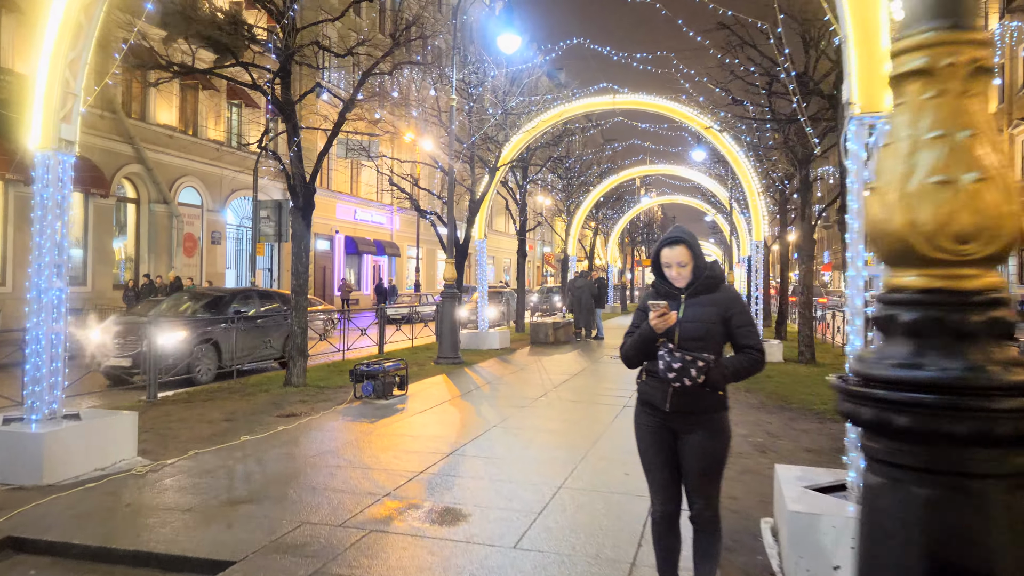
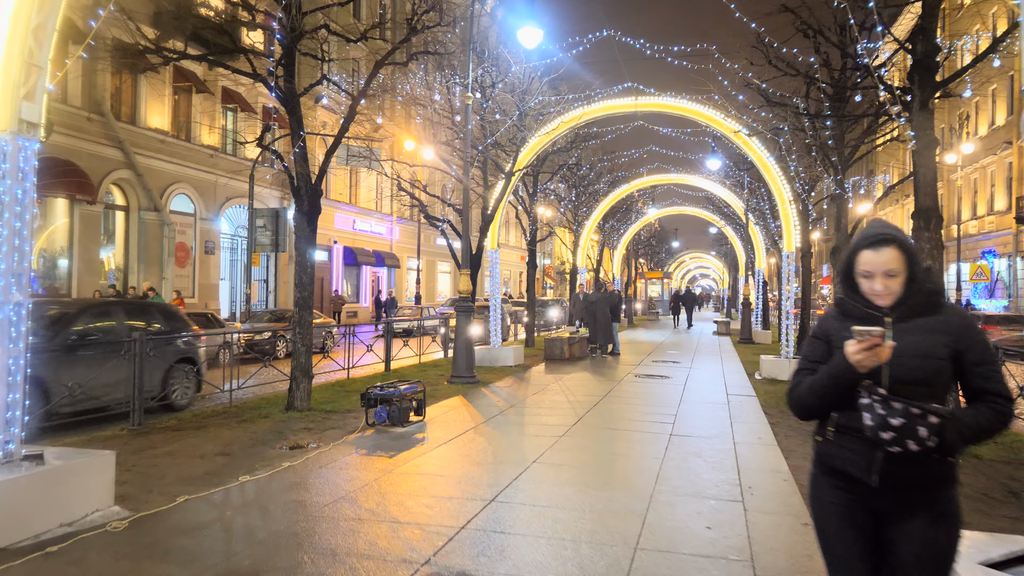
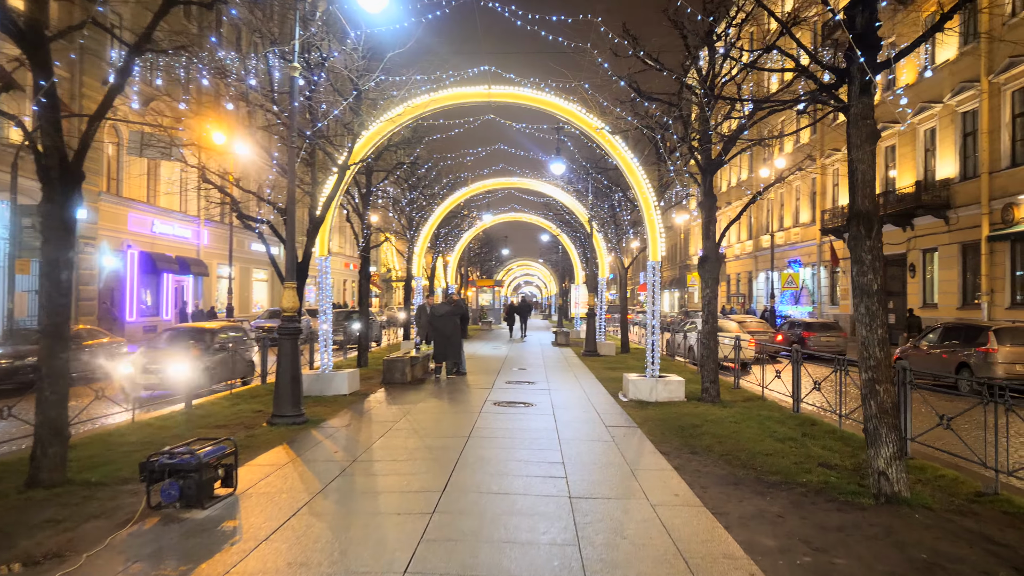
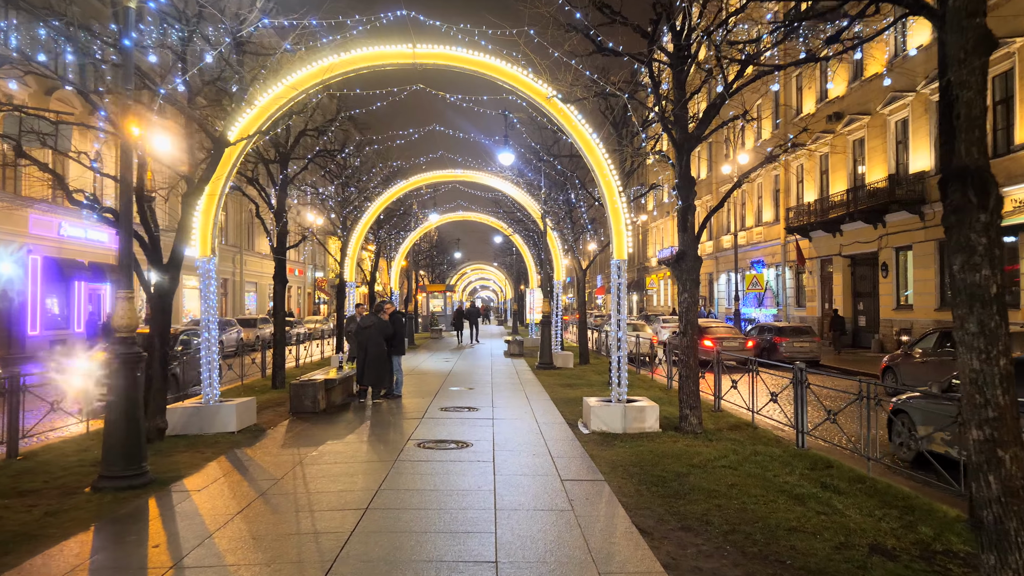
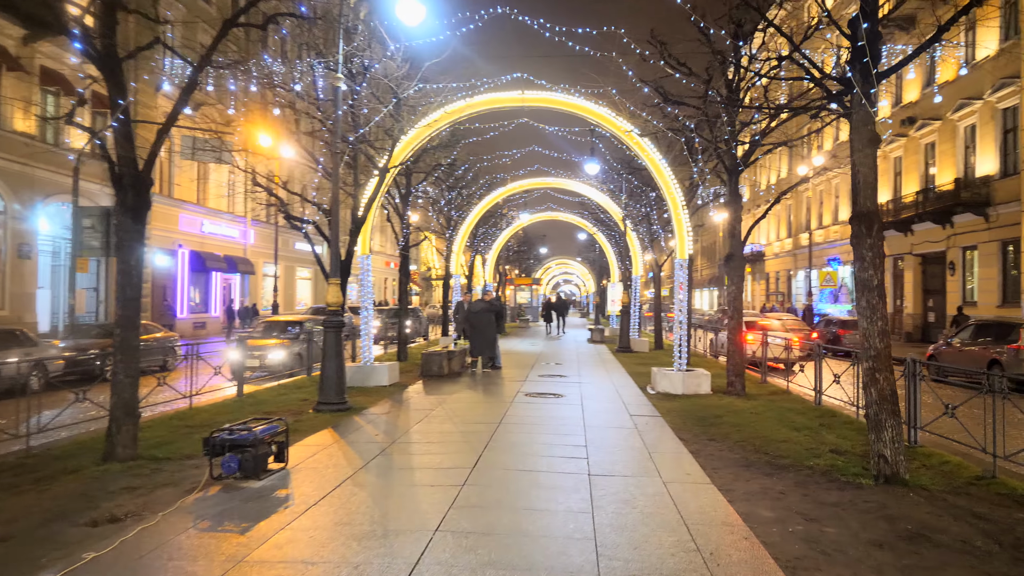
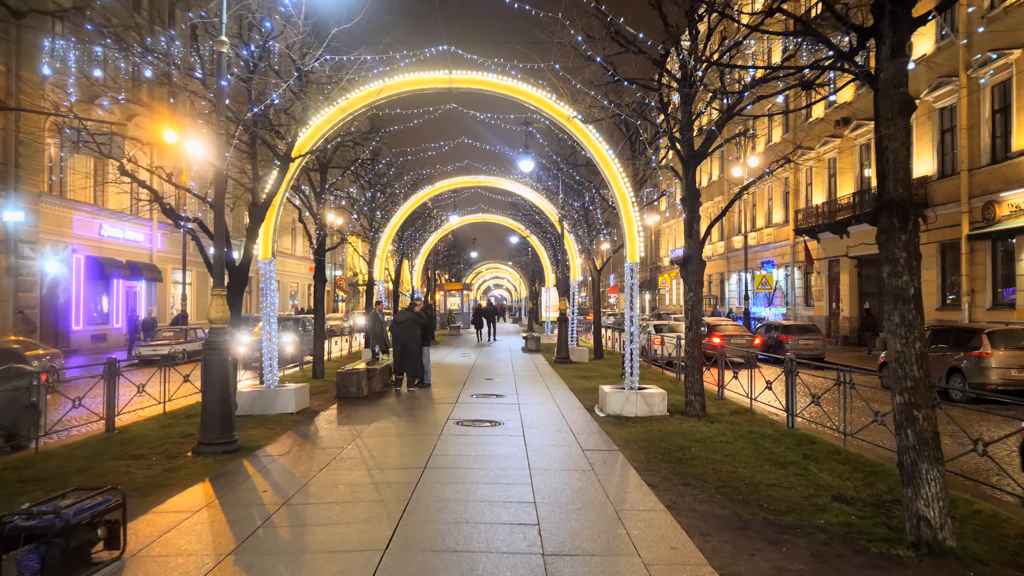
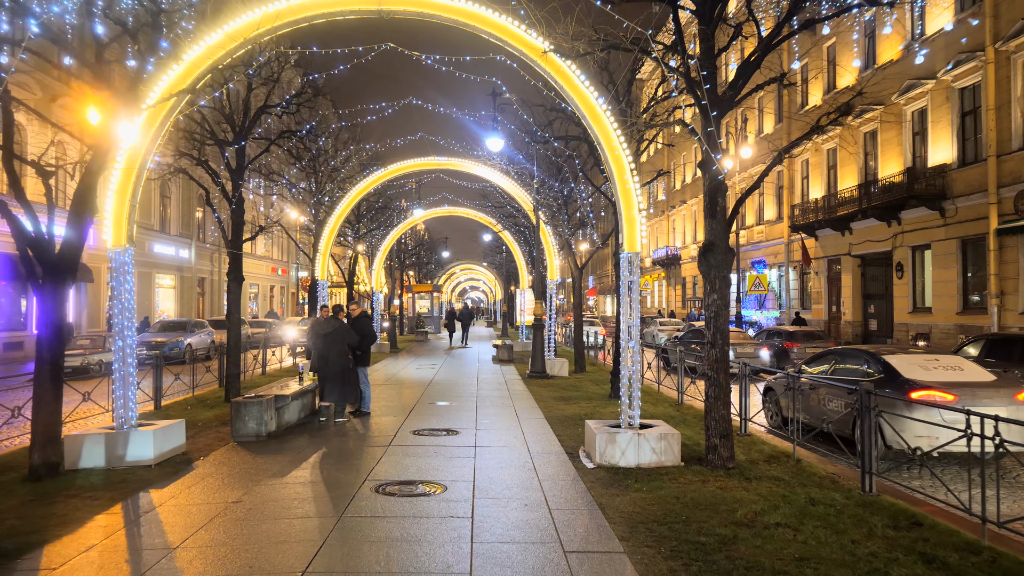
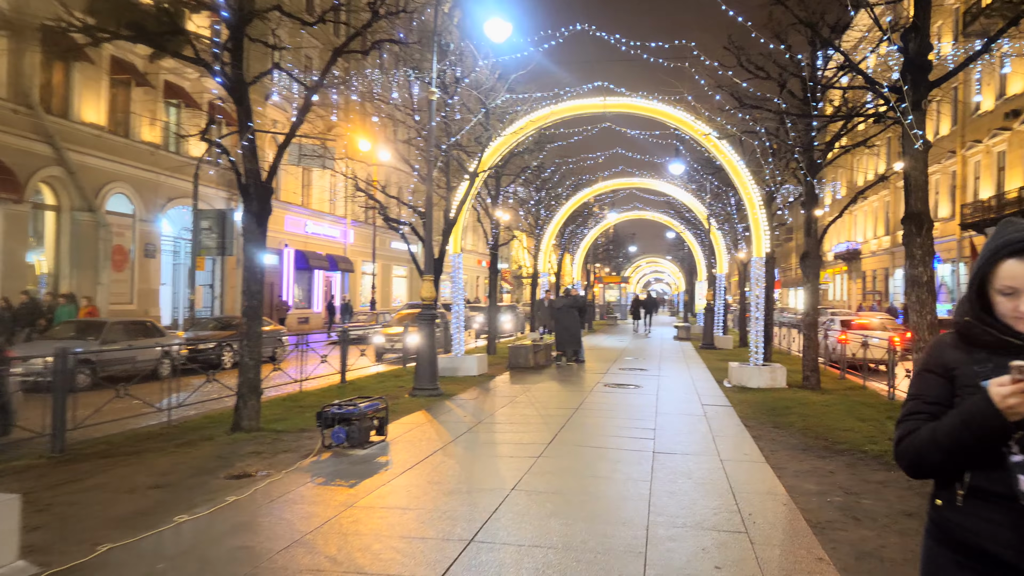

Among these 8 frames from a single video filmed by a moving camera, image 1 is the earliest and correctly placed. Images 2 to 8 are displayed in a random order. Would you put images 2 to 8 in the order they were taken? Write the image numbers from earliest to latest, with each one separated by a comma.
2, 8, 5, 3, 6, 4, 7
